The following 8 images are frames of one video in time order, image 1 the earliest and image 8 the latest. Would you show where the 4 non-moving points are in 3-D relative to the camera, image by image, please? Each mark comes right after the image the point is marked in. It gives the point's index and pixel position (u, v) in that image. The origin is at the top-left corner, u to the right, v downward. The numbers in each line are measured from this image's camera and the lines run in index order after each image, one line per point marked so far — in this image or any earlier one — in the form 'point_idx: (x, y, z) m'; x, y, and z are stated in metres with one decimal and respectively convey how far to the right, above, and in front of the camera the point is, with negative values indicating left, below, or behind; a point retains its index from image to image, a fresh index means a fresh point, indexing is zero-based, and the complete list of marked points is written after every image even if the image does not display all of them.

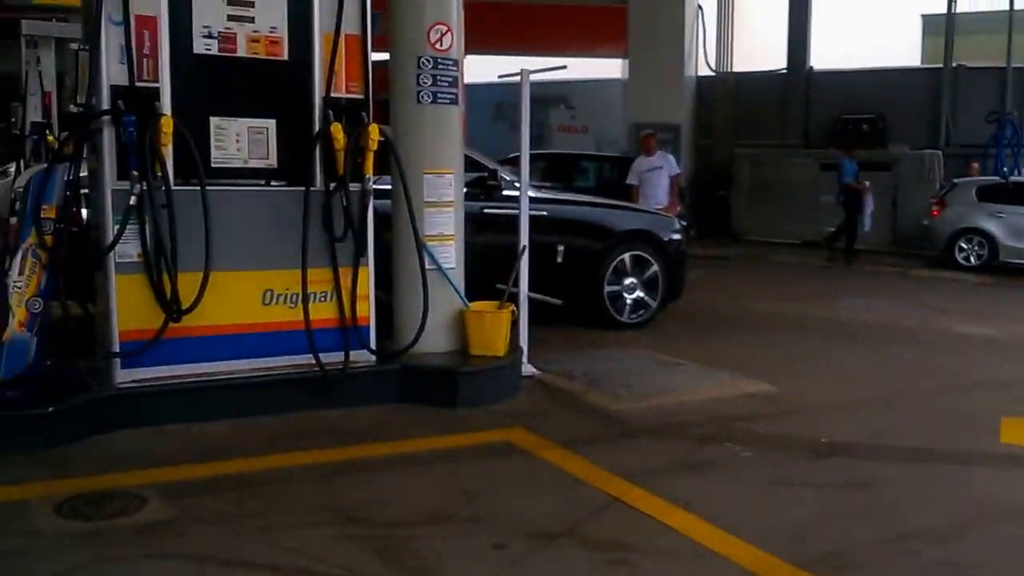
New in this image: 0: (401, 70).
0: (-0.7, +1.4, +6.8) m
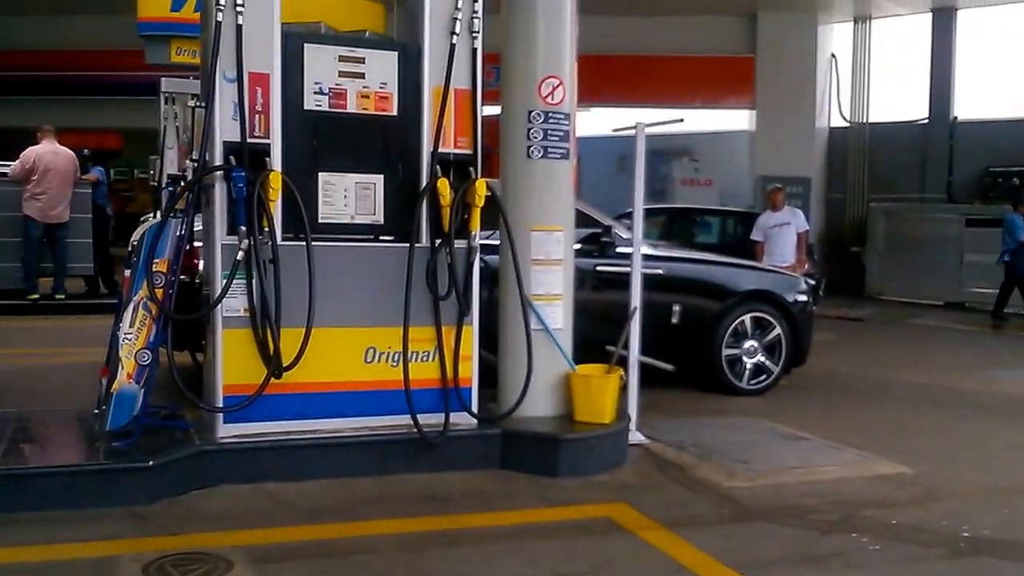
0: (0.0, +1.0, +6.6) m
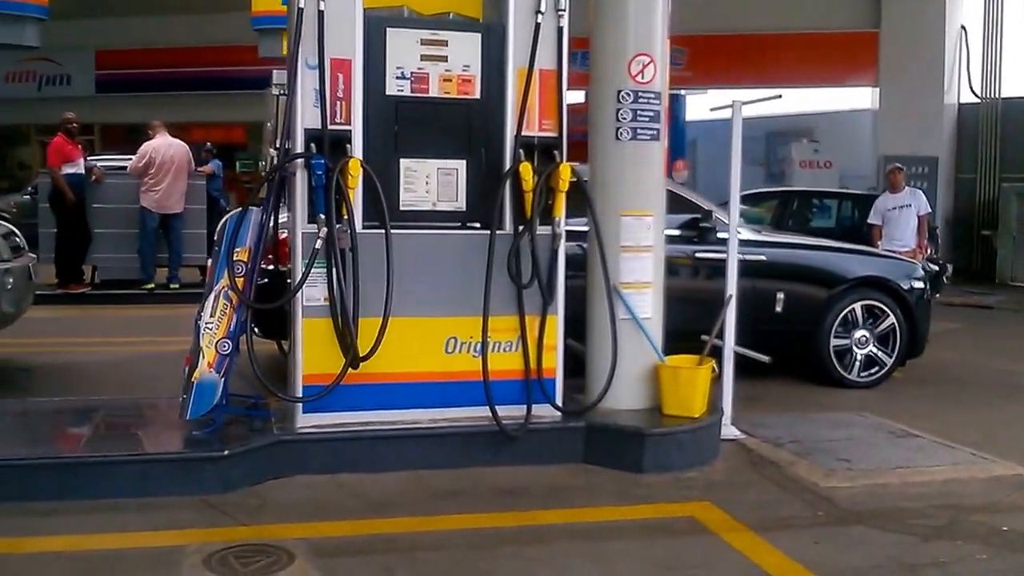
0: (+0.5, +1.1, +6.4) m
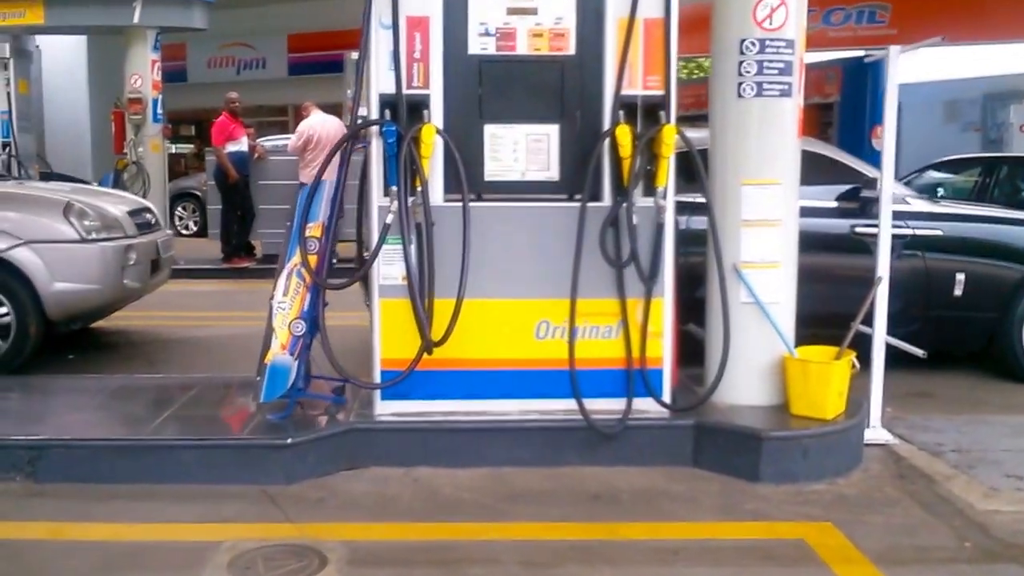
0: (+1.1, +1.2, +5.6) m
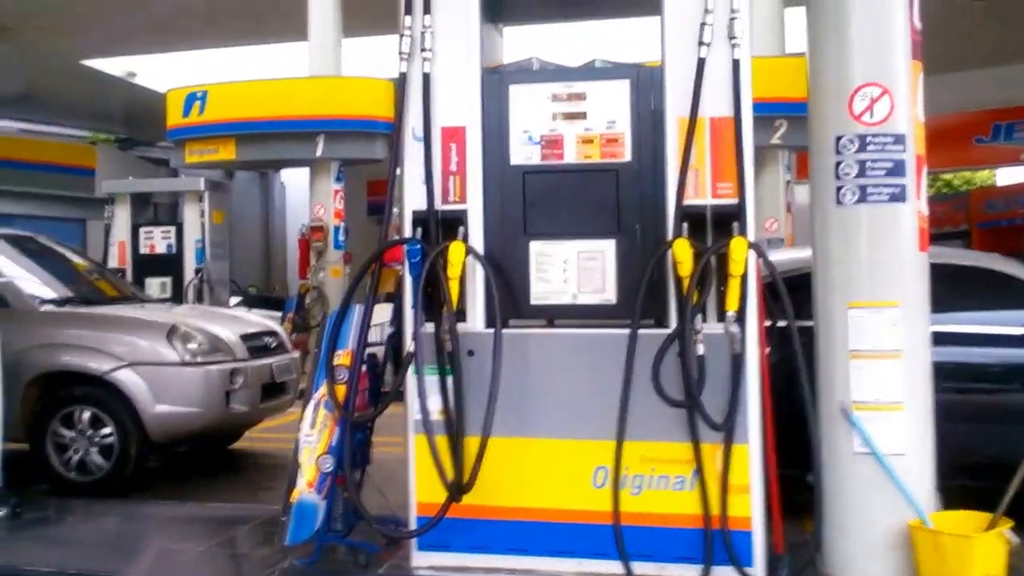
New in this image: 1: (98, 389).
0: (+1.4, +0.6, +4.7) m
1: (-3.0, -0.7, +7.4) m
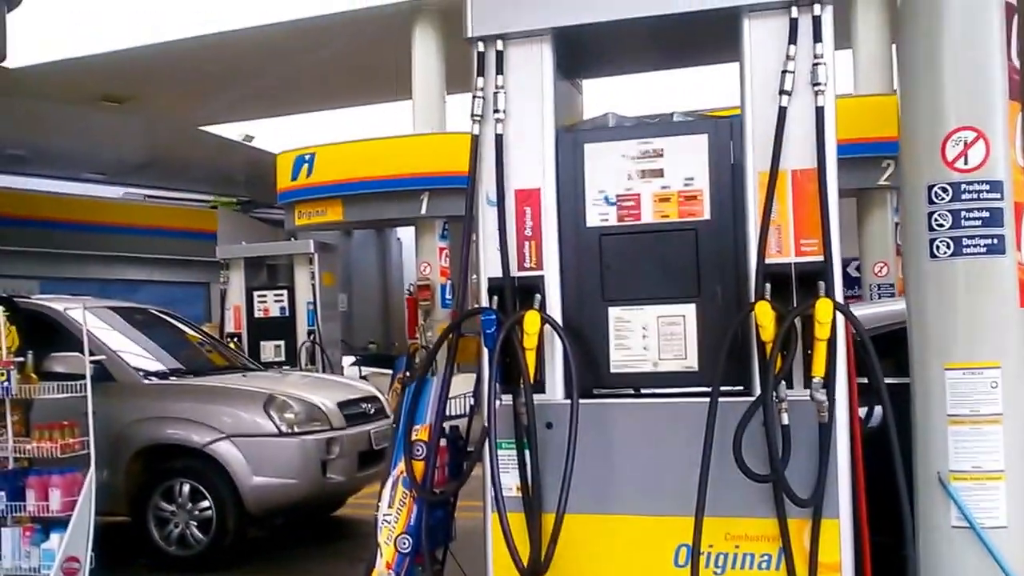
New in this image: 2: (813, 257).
0: (+1.7, +0.3, +4.4) m
1: (-2.3, -1.2, +7.5) m
2: (+1.2, +0.1, +4.3) m
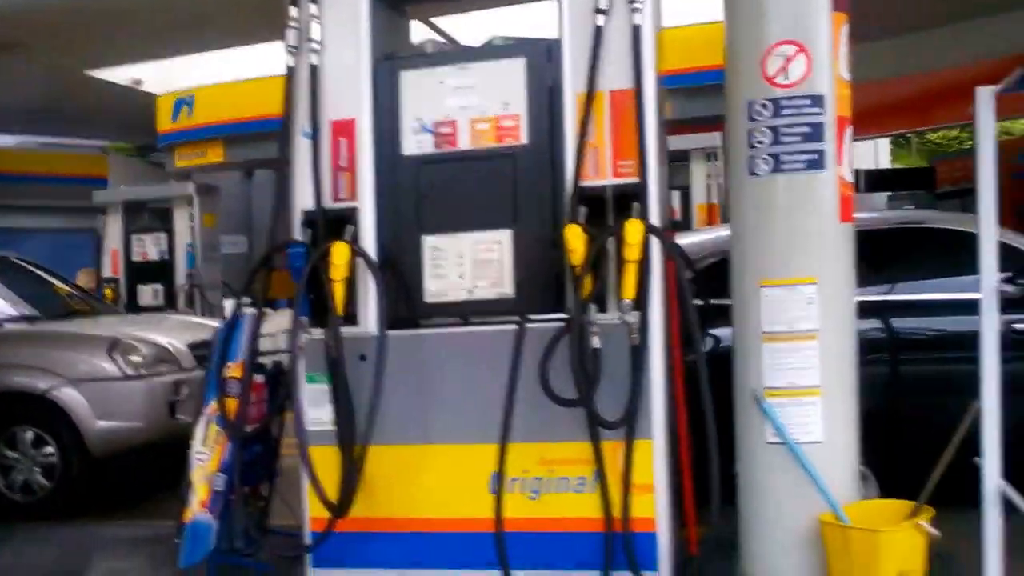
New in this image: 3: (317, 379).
0: (+0.9, +0.7, +4.4) m
1: (-3.2, -0.8, +7.3) m
2: (+0.5, +0.4, +4.2) m
3: (-0.8, -0.4, +4.4) m
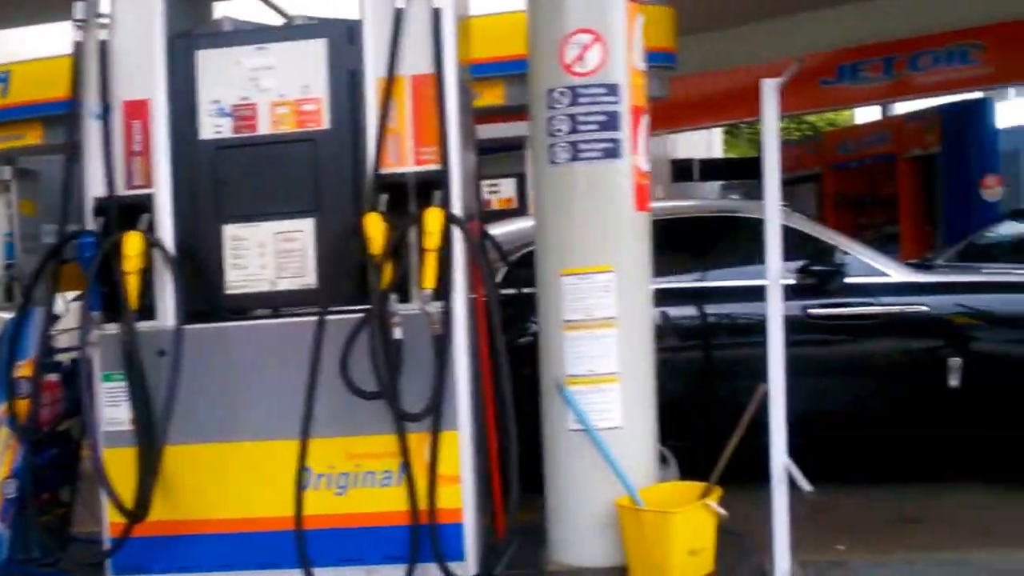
0: (+0.1, +0.7, +4.4) m
1: (-4.4, -0.8, +6.7) m
2: (-0.3, +0.5, +4.2) m
3: (-1.6, -0.3, +4.2) m
